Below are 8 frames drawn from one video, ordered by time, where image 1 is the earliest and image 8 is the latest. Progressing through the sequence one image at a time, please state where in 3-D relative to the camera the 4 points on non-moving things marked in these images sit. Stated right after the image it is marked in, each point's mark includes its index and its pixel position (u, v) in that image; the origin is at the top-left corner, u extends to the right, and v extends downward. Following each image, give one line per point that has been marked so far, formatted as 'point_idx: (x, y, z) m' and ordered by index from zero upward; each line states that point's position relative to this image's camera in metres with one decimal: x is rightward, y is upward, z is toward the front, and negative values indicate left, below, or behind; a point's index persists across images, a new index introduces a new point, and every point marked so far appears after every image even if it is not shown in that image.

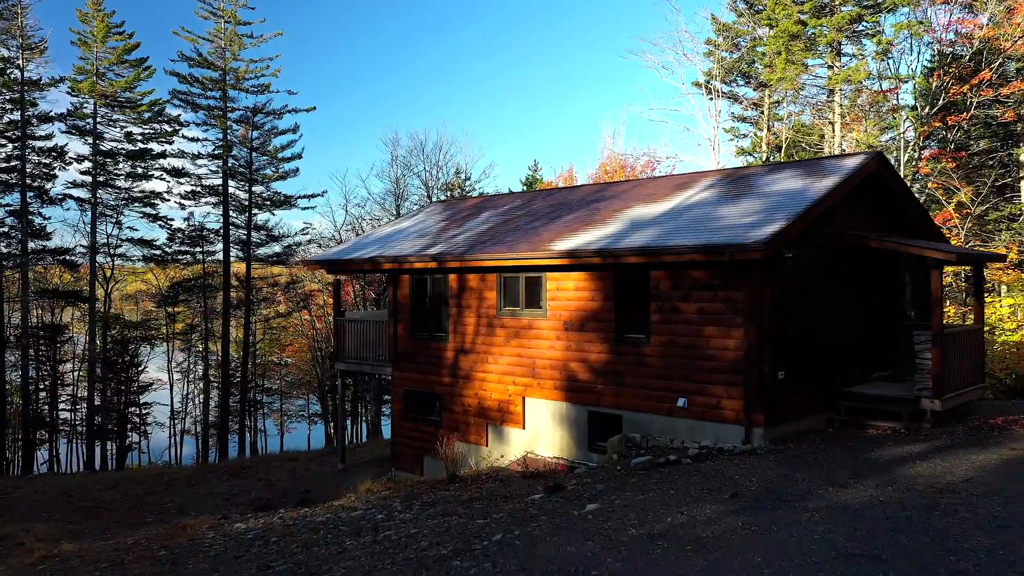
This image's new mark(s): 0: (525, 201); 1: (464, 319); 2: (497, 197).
0: (+0.3, +1.8, +15.6) m
1: (-0.9, -0.6, +13.5) m
2: (-0.4, +2.1, +17.0) m
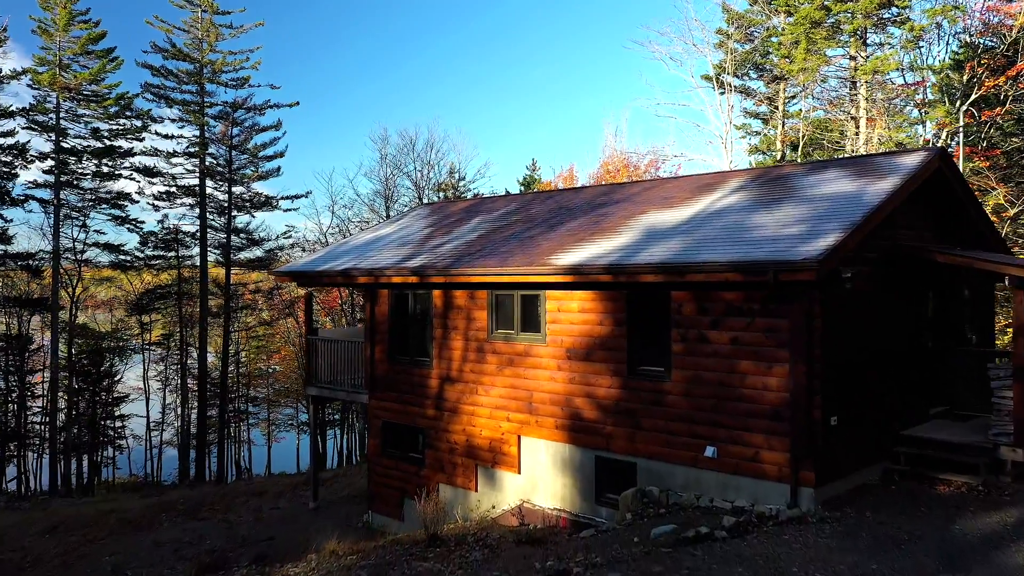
0: (+0.2, +1.6, +13.8) m
1: (-1.0, -0.9, +11.6) m
2: (-0.5, +1.8, +15.1) m
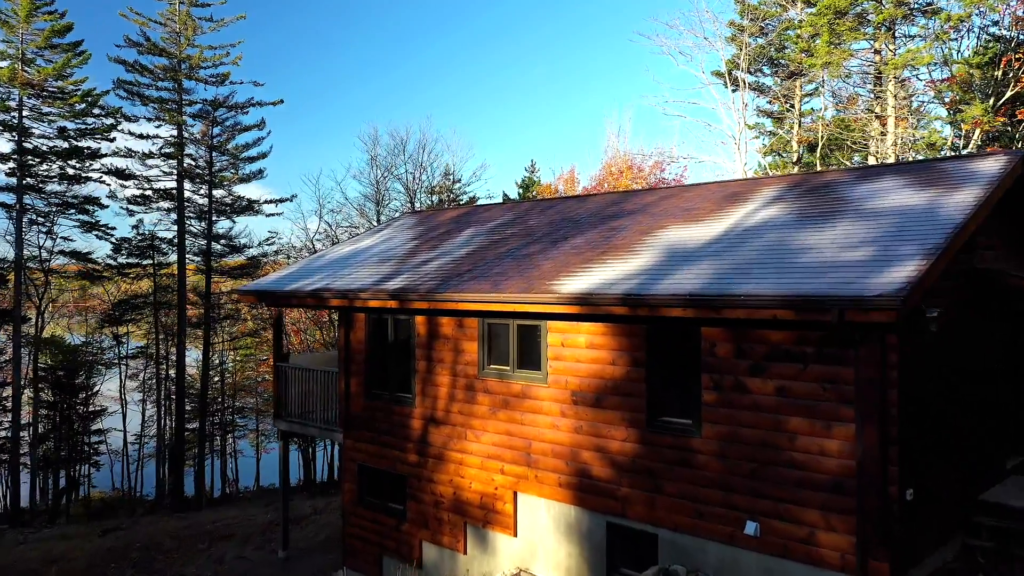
0: (+0.1, +1.2, +12.1) m
1: (-1.0, -1.2, +10.0) m
2: (-0.5, +1.5, +13.5) m
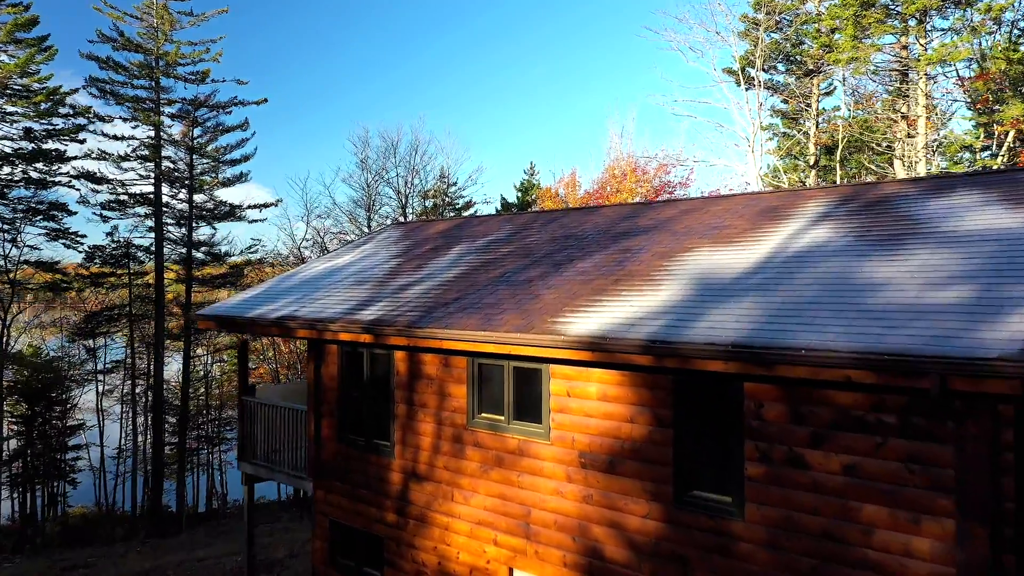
0: (0.0, +0.9, +10.6) m
1: (-1.1, -1.6, +8.5) m
2: (-0.6, +1.1, +12.0) m
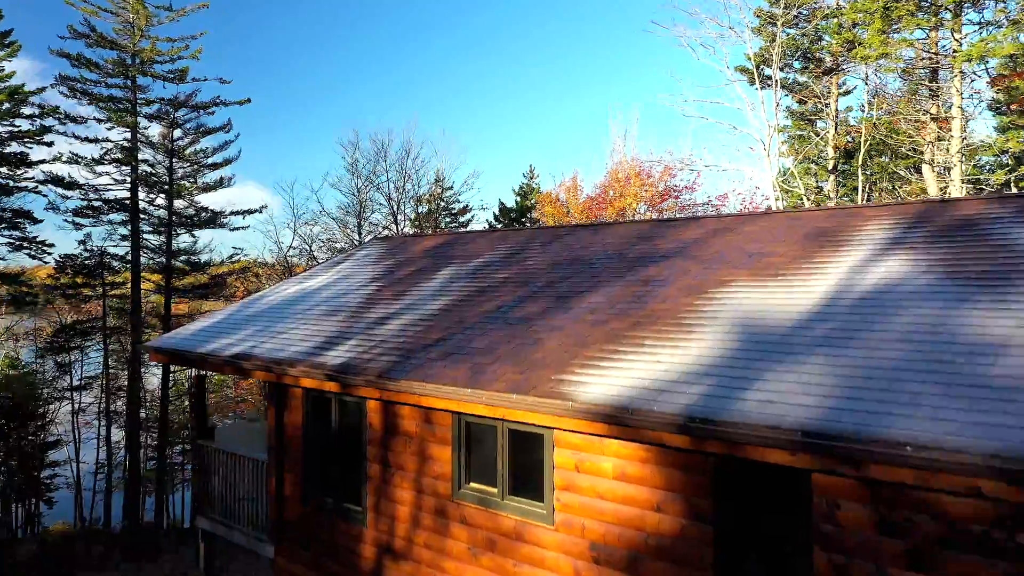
0: (0.0, +0.5, +9.2) m
1: (-1.1, -1.9, +7.0) m
2: (-0.6, +0.8, +10.5) m
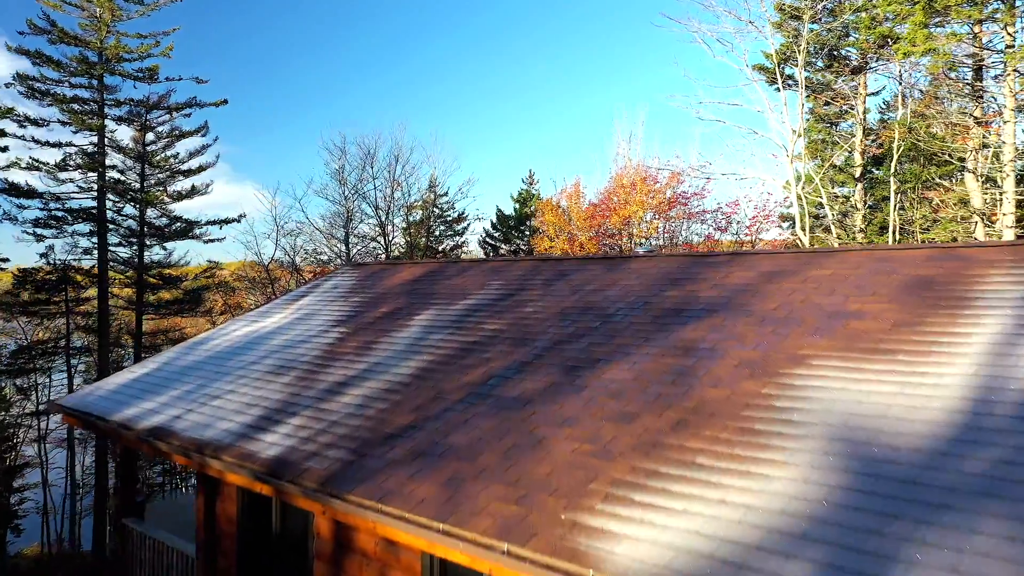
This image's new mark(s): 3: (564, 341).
0: (-0.1, 0.0, +7.4) m
1: (-1.2, -2.4, +5.3) m
2: (-0.7, +0.3, +8.8) m
3: (+0.4, -0.4, +5.7) m
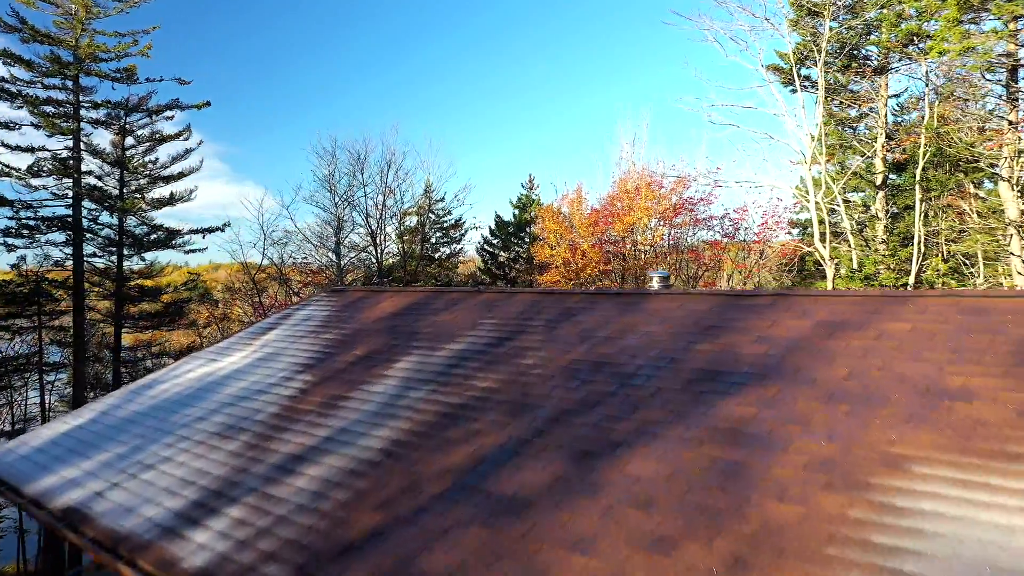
0: (-0.1, -0.3, +6.2) m
1: (-1.2, -2.8, +4.1) m
2: (-0.7, -0.1, +7.6) m
3: (+0.4, -0.8, +4.5) m
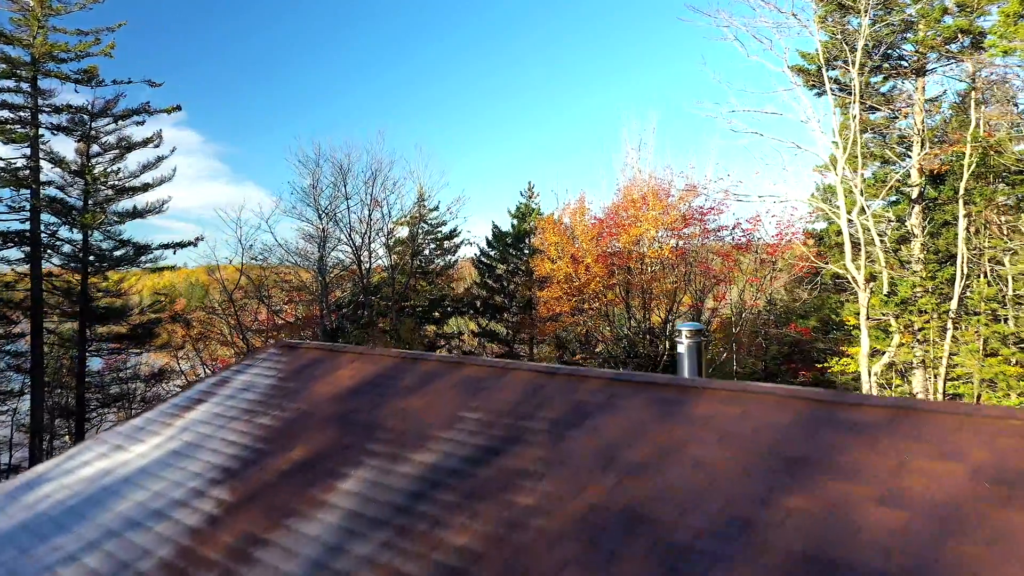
0: (-0.1, -0.9, +4.5) m
1: (-1.3, -3.3, +2.4) m
2: (-0.8, -0.6, +5.9) m
3: (+0.3, -1.3, +2.8) m
